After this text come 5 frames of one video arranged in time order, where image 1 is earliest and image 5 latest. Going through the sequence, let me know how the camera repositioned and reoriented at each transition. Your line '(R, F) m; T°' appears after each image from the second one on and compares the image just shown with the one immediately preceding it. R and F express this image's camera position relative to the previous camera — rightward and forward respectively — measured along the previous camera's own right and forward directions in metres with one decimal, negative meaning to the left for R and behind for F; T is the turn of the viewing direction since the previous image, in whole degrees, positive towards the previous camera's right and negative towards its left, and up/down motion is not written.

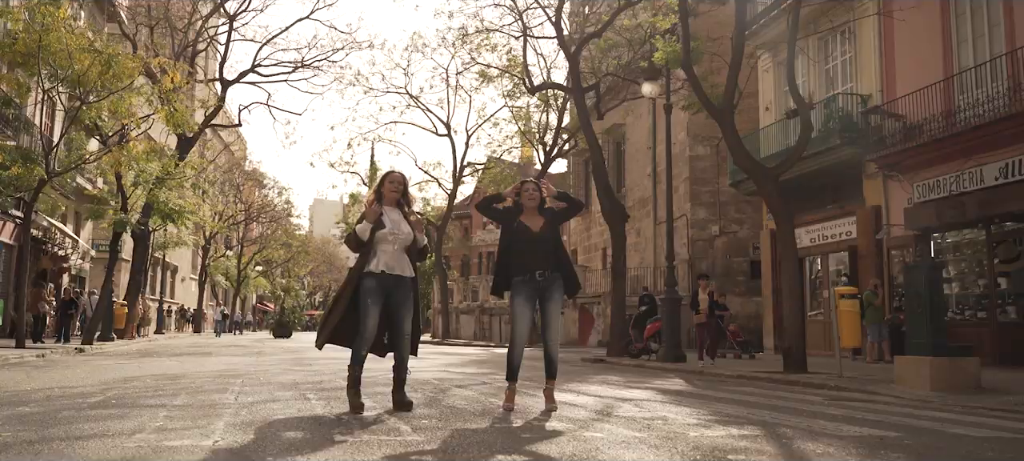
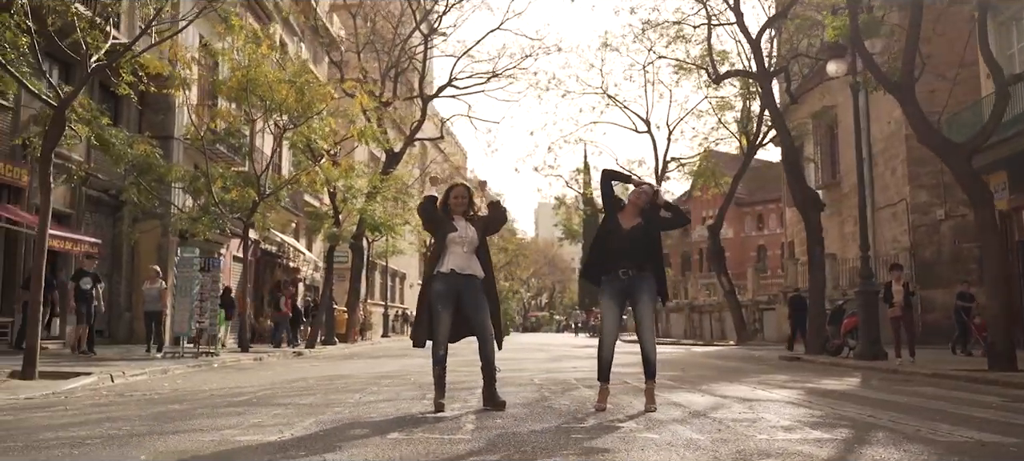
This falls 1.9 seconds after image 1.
(+1.0, +0.1) m; -15°
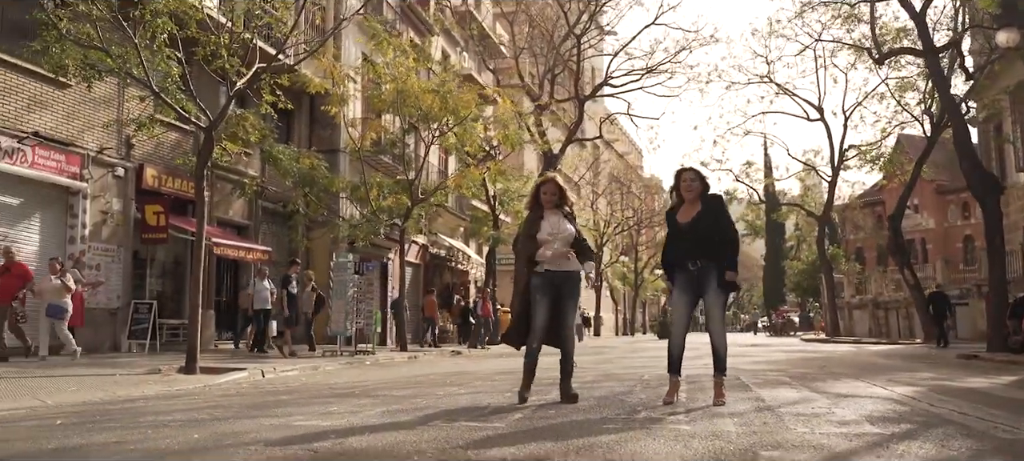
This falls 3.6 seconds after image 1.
(+0.9, 0.0) m; -12°
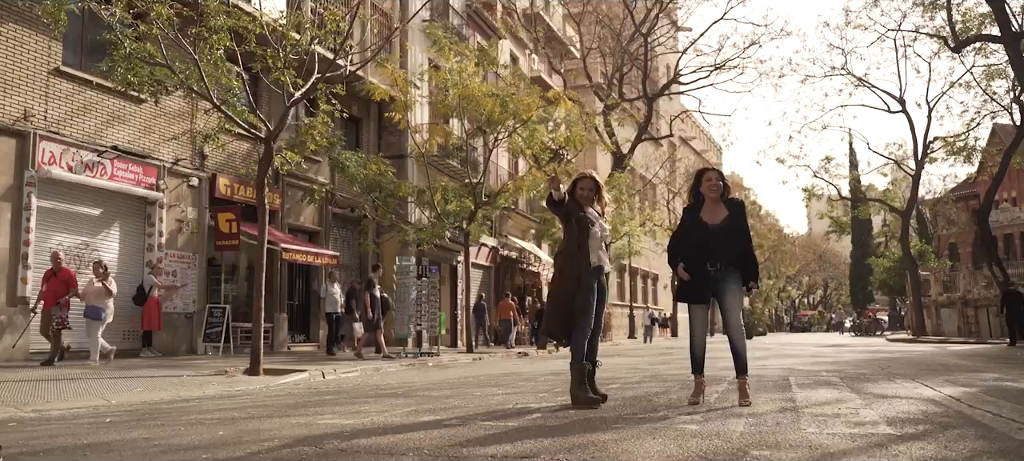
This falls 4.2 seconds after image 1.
(+0.4, -0.1) m; -5°
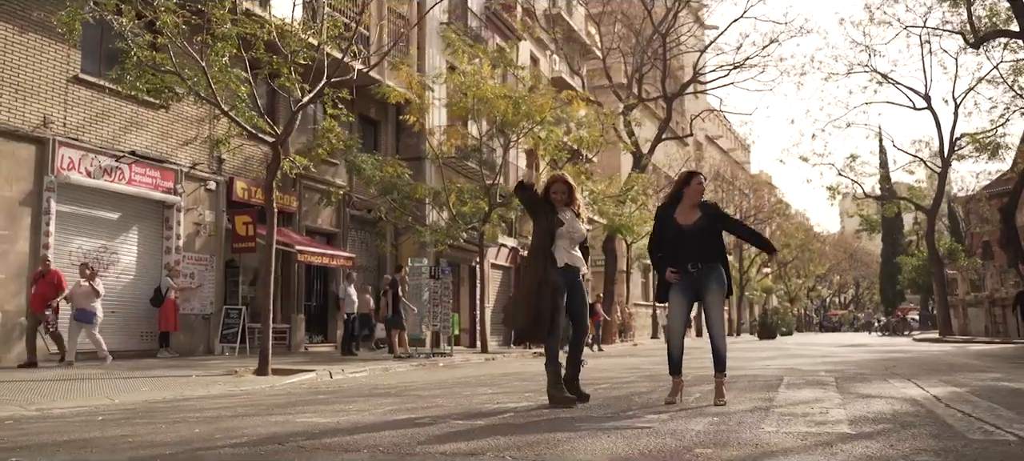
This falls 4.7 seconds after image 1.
(+0.4, -0.1) m; -2°
